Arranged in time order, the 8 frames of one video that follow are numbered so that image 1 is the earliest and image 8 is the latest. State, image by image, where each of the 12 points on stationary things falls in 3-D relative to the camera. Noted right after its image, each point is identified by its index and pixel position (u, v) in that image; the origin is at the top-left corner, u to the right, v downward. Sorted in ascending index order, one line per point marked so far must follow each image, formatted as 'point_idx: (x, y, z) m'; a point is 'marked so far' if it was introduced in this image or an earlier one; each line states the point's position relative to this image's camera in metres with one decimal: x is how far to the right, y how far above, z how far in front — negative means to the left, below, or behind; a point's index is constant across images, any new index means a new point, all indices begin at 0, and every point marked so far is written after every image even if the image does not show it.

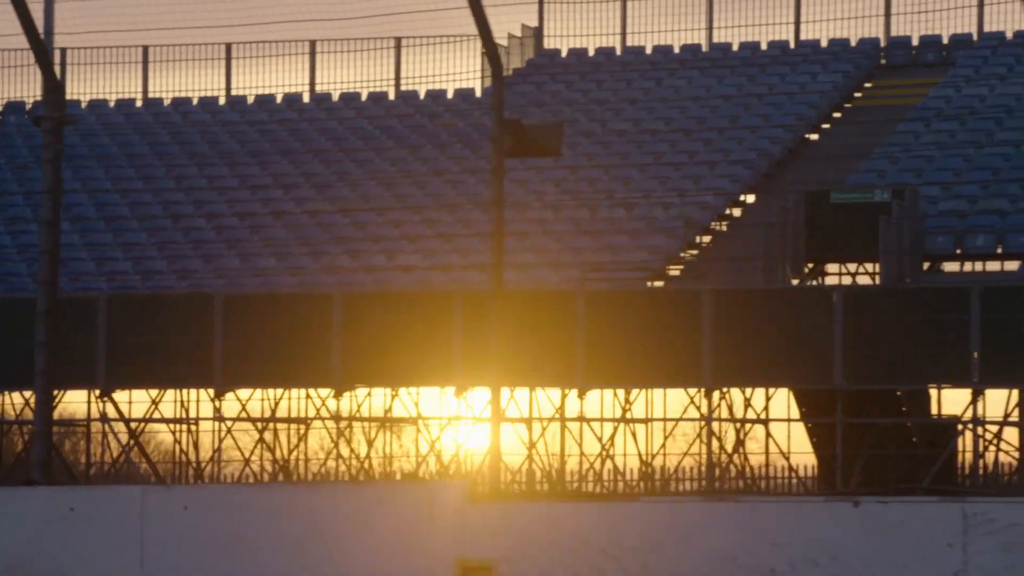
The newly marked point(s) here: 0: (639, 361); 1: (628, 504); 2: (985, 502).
0: (+2.4, -1.4, +11.2) m
1: (+1.4, -2.6, +6.8) m
2: (+5.4, -2.4, +6.5) m
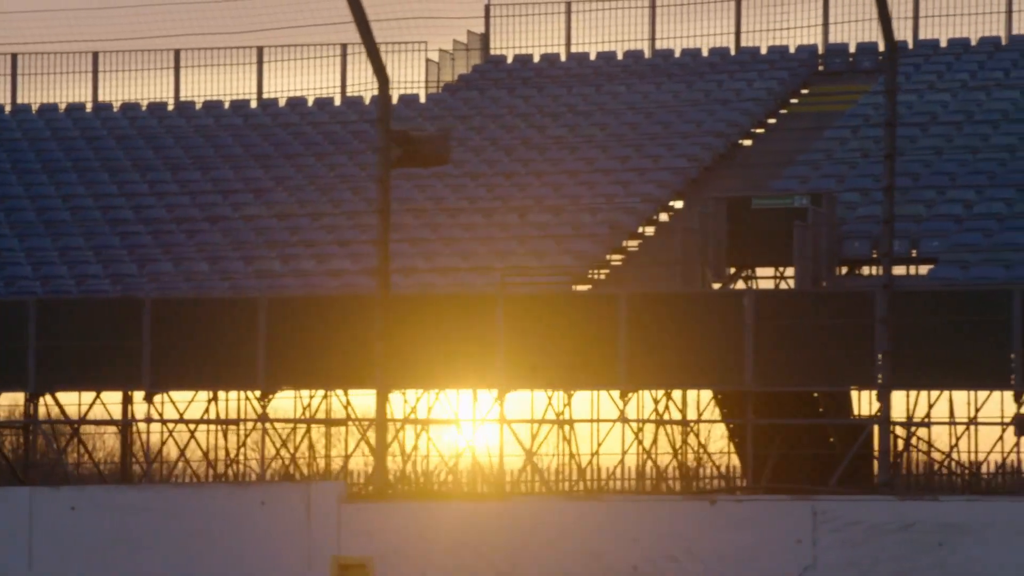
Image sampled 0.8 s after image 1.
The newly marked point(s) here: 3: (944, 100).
0: (+0.8, -1.5, +11.4) m
1: (-0.2, -2.7, +7.1) m
2: (+3.8, -2.5, +6.8) m
3: (+11.1, +4.8, +14.6) m
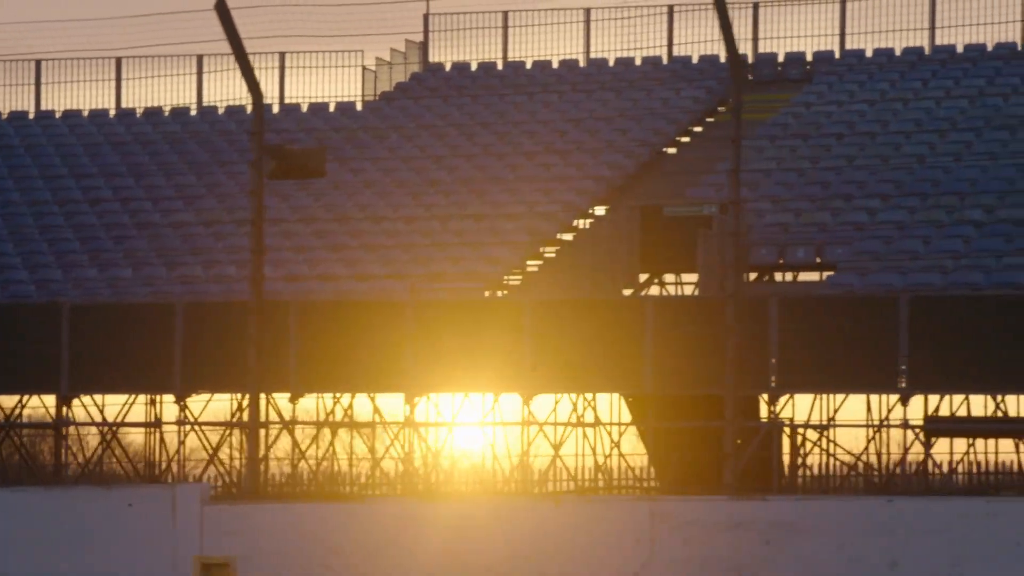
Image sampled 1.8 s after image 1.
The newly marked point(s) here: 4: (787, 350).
0: (-1.0, -1.6, +11.8) m
1: (-2.0, -2.8, +7.4) m
2: (+2.0, -2.7, +7.2) m
3: (+9.2, +4.7, +15.0) m
4: (+5.5, -1.2, +11.3) m
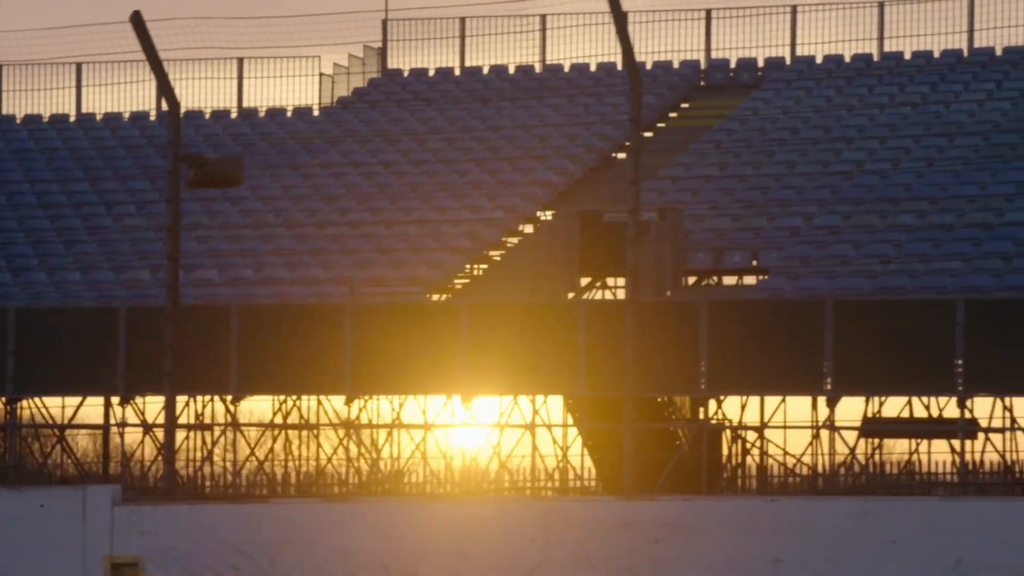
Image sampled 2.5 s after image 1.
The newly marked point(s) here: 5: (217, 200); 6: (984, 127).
0: (-2.4, -1.7, +12.0) m
1: (-3.3, -2.9, +7.6) m
2: (+0.6, -2.8, +7.4) m
3: (+7.8, +4.6, +15.2) m
4: (+4.2, -1.3, +11.6) m
5: (-7.6, +2.3, +14.7) m
6: (+12.0, +4.1, +14.5) m
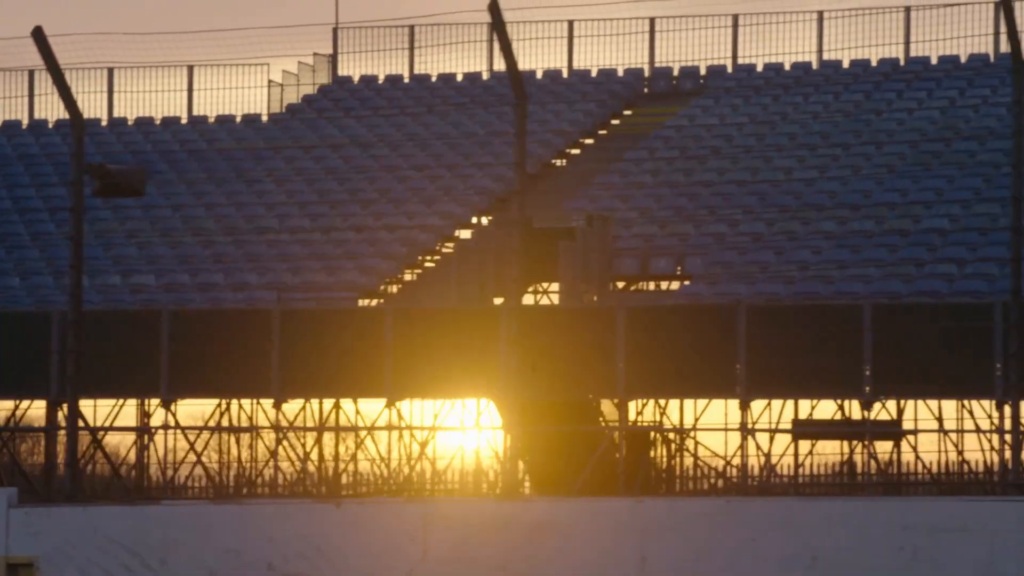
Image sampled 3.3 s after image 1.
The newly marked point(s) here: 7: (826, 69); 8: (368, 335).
0: (-4.0, -1.8, +12.2) m
1: (-4.9, -3.0, +7.9) m
2: (-1.0, -2.9, +7.7) m
3: (+6.2, +4.5, +15.5) m
4: (+2.5, -1.5, +11.8) m
5: (-9.2, +2.1, +15.0) m
6: (+10.4, +3.9, +14.8) m
7: (+9.2, +6.5, +16.8) m
8: (-3.1, -1.0, +12.2) m
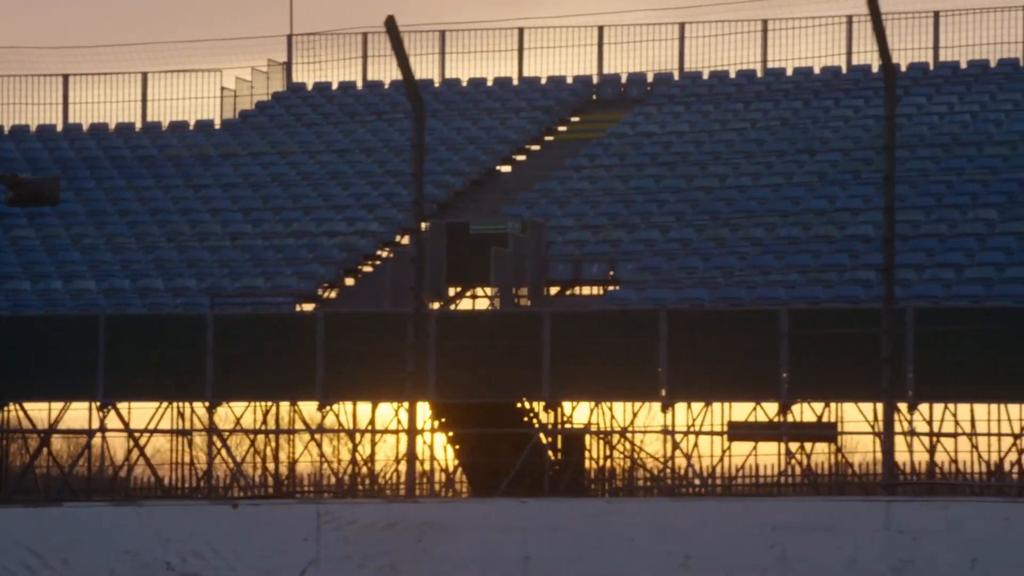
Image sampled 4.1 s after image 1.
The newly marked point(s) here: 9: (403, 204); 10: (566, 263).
0: (-5.5, -2.0, +12.5) m
1: (-6.4, -3.1, +8.1) m
2: (-2.5, -3.0, +7.9) m
3: (+4.7, +4.3, +15.8) m
4: (+1.0, -1.6, +12.1) m
5: (-10.8, +2.0, +15.2) m
6: (+8.8, +3.8, +15.1) m
7: (+7.7, +6.3, +17.1) m
8: (-4.6, -1.1, +12.4) m
9: (-2.9, +2.2, +15.2) m
10: (+1.3, +0.6, +13.7) m
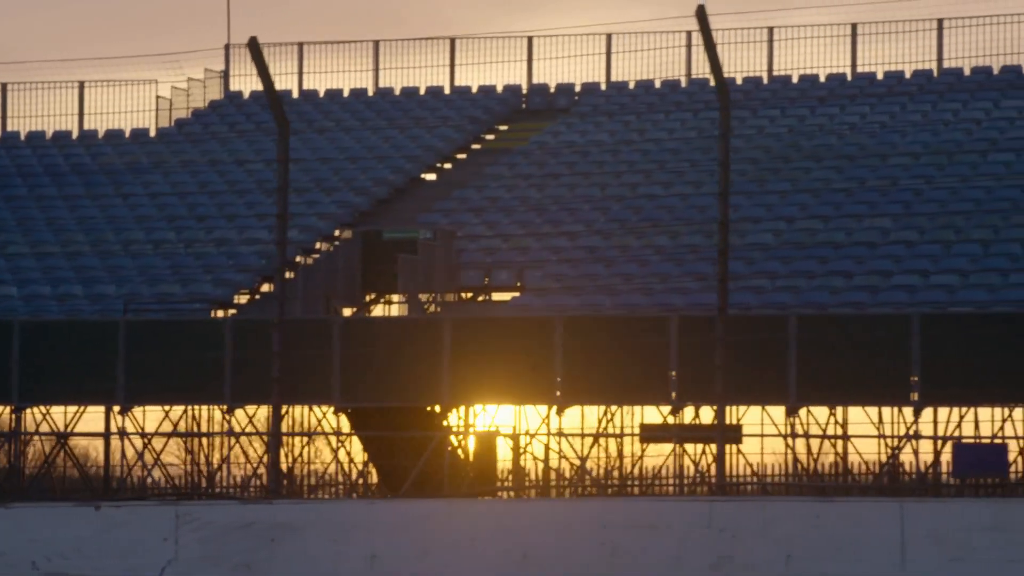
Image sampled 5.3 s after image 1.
0: (-7.7, -2.1, +12.8) m
1: (-8.6, -3.3, +8.4) m
2: (-4.6, -3.1, +8.2) m
3: (+2.5, +4.2, +16.2) m
4: (-1.1, -1.7, +12.4) m
5: (-12.9, +1.9, +15.5) m
6: (+6.7, +3.6, +15.5) m
7: (+5.5, +6.2, +17.5) m
8: (-6.8, -1.3, +12.8) m
9: (-5.0, +2.1, +15.5) m
10: (-0.9, +0.5, +14.0) m
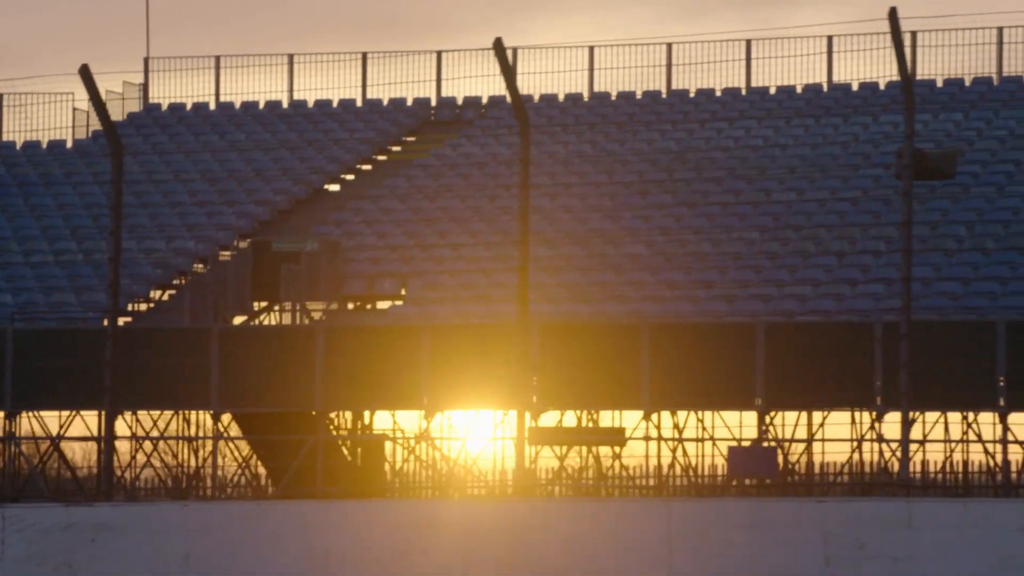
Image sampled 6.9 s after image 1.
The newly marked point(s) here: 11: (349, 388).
0: (-10.6, -2.3, +13.3) m
1: (-11.5, -3.5, +8.9) m
2: (-7.5, -3.3, +8.7) m
3: (-0.4, +3.9, +16.7) m
4: (-4.1, -2.0, +12.9) m
5: (-15.9, +1.6, +16.0) m
6: (+3.7, +3.4, +16.0) m
7: (+2.6, +5.9, +18.1) m
8: (-9.7, -1.5, +13.2) m
9: (-8.0, +1.8, +16.0) m
10: (-3.8, +0.2, +14.5) m
11: (-3.6, -2.3, +12.9) m
